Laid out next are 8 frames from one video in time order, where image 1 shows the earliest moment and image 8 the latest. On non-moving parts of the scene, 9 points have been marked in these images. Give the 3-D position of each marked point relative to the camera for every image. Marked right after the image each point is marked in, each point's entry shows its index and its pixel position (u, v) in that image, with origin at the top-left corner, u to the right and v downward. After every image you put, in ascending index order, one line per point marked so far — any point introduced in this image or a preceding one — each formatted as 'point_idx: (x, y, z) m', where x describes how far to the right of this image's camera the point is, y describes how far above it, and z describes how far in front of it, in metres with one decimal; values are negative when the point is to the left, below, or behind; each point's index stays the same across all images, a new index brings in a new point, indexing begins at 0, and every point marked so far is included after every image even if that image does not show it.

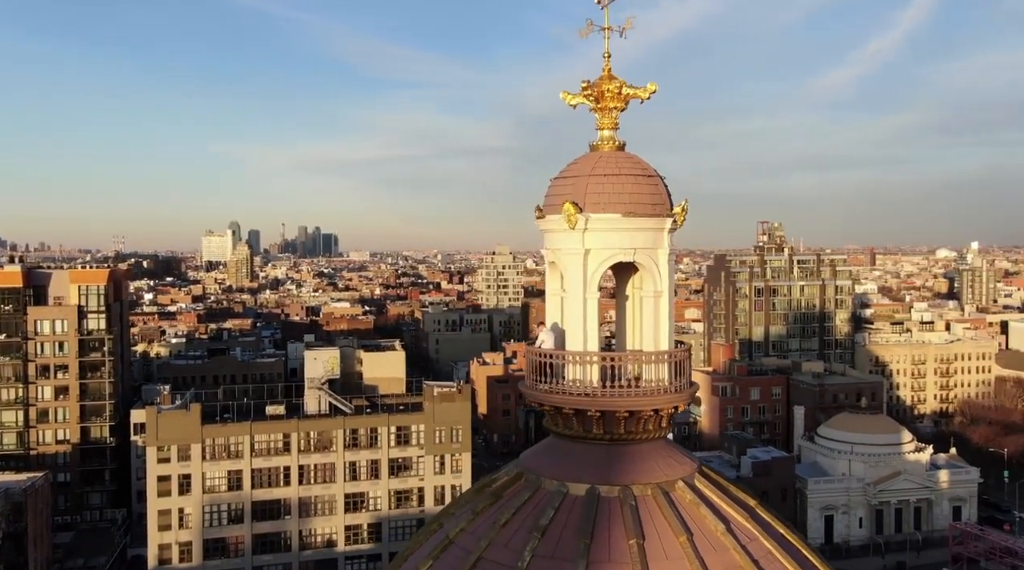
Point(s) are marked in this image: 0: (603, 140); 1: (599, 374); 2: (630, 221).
0: (+0.8, +1.3, +8.6) m
1: (+0.7, -0.7, +8.0) m
2: (+1.0, +0.5, +7.9) m
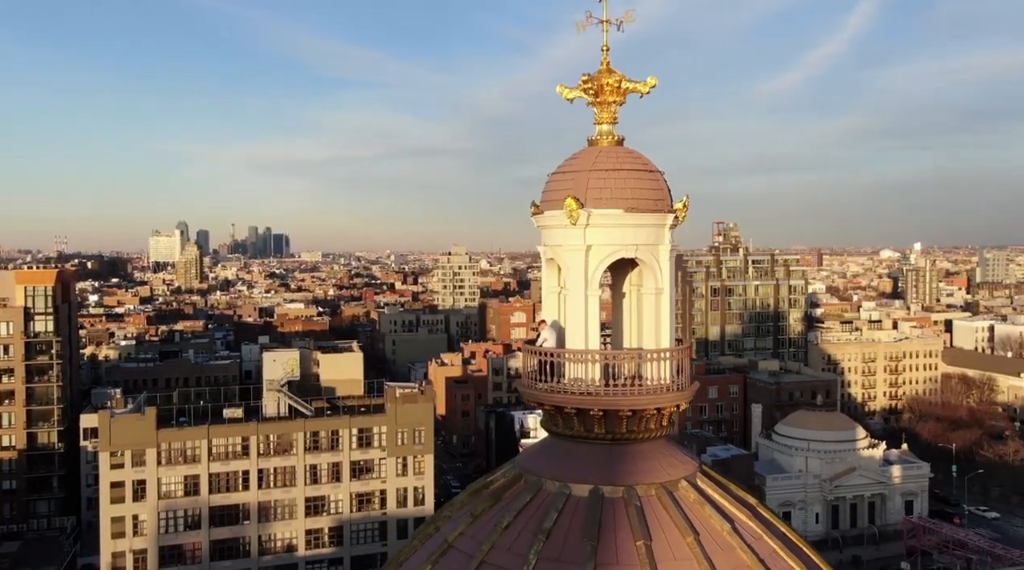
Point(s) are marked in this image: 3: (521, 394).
0: (+0.8, +1.3, +8.5) m
1: (+0.7, -0.7, +7.9) m
2: (+1.0, +0.6, +7.8) m
3: (+0.1, -0.9, +8.4) m
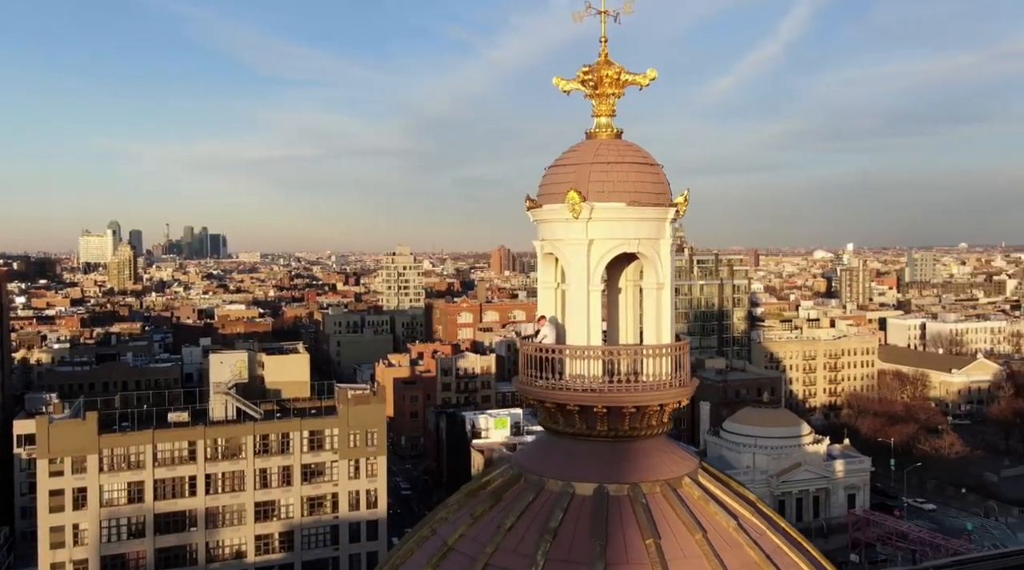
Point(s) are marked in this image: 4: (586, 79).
0: (+0.8, +1.4, +8.4) m
1: (+0.7, -0.7, +7.8) m
2: (+1.0, +0.6, +7.7) m
3: (0.0, -0.9, +8.3) m
4: (+0.6, +1.7, +8.1) m
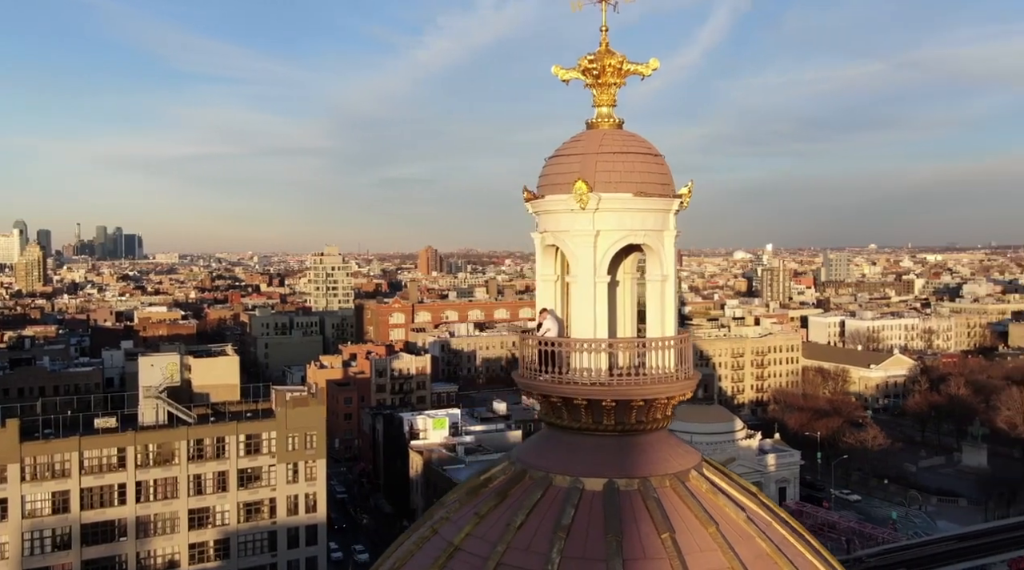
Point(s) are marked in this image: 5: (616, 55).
0: (+0.7, +1.4, +8.3) m
1: (+0.8, -0.6, +7.7) m
2: (+1.0, +0.7, +7.6) m
3: (0.0, -0.8, +8.1) m
4: (+0.6, +1.8, +7.9) m
5: (+0.8, +1.9, +7.9) m
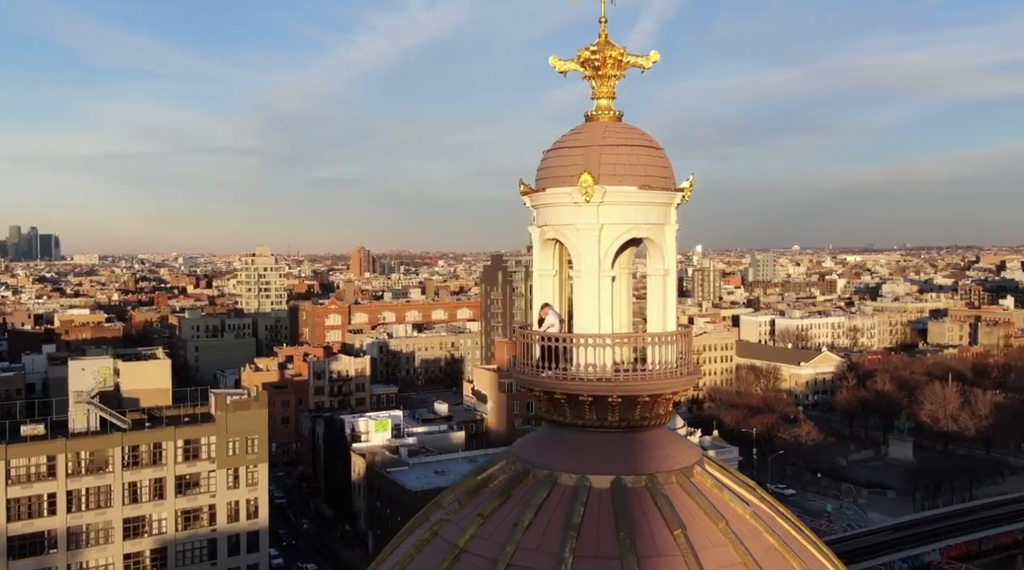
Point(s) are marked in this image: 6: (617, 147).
0: (+0.7, +1.5, +8.1) m
1: (+0.8, -0.6, +7.6) m
2: (+1.0, +0.7, +7.5) m
3: (0.0, -0.8, +7.9) m
4: (+0.6, +1.8, +7.8) m
5: (+0.8, +1.9, +7.8) m
6: (+0.8, +1.1, +7.7) m
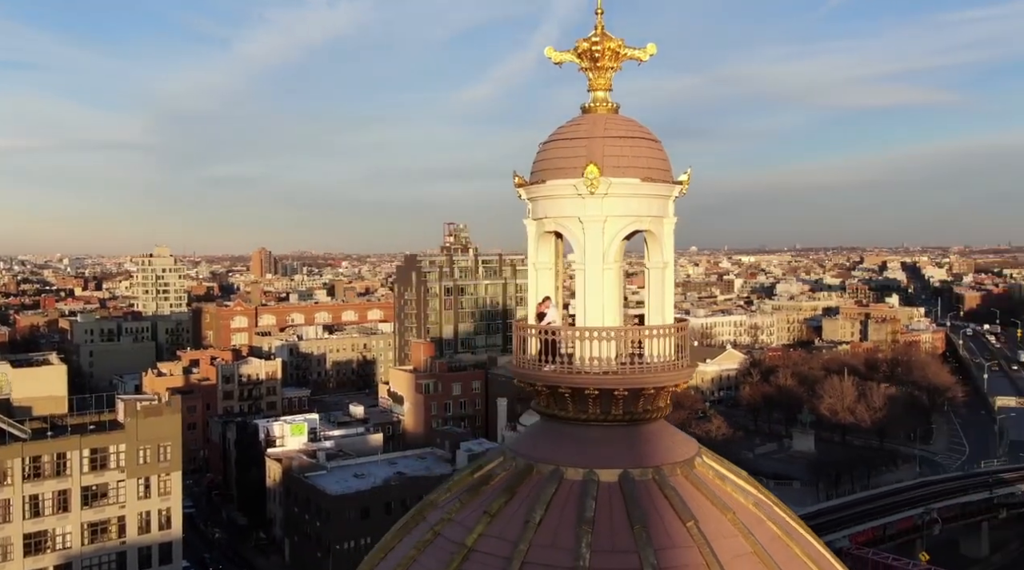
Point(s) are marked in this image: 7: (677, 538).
0: (+0.6, +1.5, +8.1) m
1: (+0.8, -0.5, +7.5) m
2: (+1.1, +0.8, +7.5) m
3: (0.0, -0.7, +7.8) m
4: (+0.6, +1.9, +7.8) m
5: (+0.8, +2.0, +7.7) m
6: (+0.8, +1.2, +7.7) m
7: (+1.2, -1.8, +6.8) m
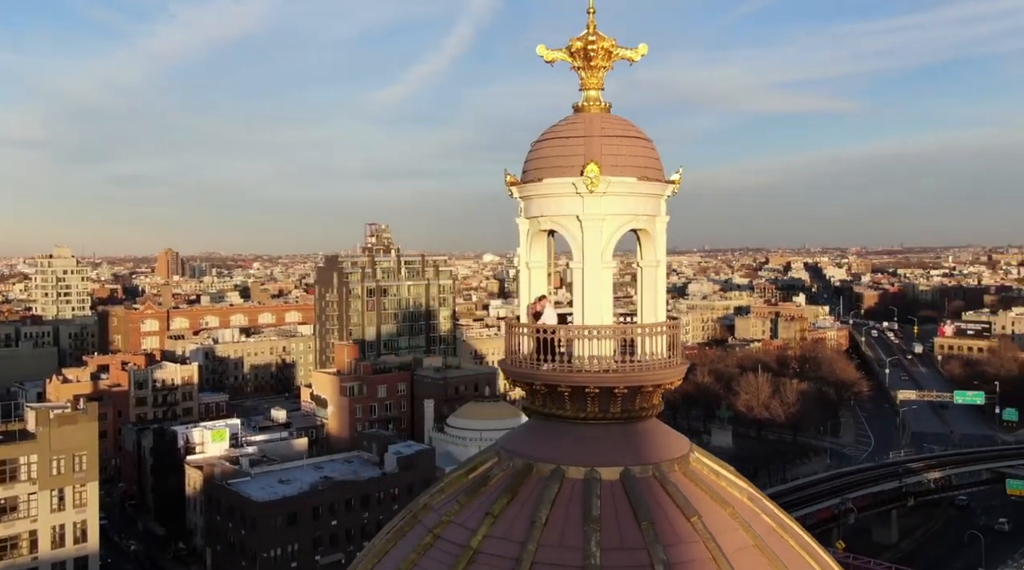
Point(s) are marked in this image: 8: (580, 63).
0: (+0.6, +1.5, +8.1) m
1: (+0.8, -0.5, +7.5) m
2: (+1.0, +0.8, +7.6) m
3: (0.0, -0.7, +7.7) m
4: (+0.6, +1.9, +7.8) m
5: (+0.8, +2.0, +7.8) m
6: (+0.8, +1.2, +7.7) m
7: (+1.2, -1.8, +6.9) m
8: (+0.5, +1.8, +7.9) m
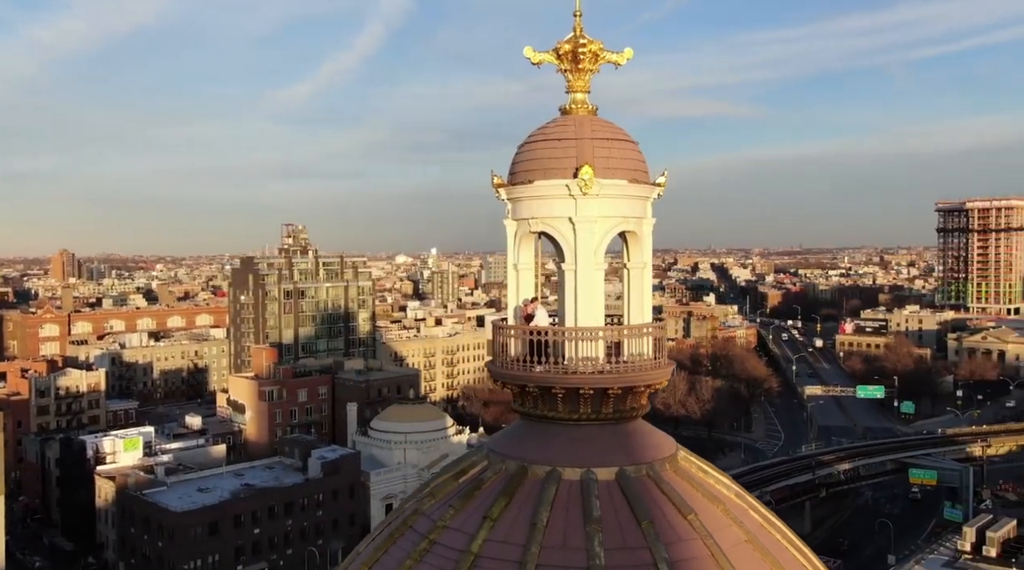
0: (+0.4, +1.5, +8.1) m
1: (+0.7, -0.5, +7.6) m
2: (+0.9, +0.8, +7.6) m
3: (-0.1, -0.7, +7.7) m
4: (+0.5, +1.9, +7.8) m
5: (+0.7, +2.0, +7.8) m
6: (+0.7, +1.2, +7.7) m
7: (+1.2, -1.8, +7.0) m
8: (+0.4, +1.8, +7.9) m
